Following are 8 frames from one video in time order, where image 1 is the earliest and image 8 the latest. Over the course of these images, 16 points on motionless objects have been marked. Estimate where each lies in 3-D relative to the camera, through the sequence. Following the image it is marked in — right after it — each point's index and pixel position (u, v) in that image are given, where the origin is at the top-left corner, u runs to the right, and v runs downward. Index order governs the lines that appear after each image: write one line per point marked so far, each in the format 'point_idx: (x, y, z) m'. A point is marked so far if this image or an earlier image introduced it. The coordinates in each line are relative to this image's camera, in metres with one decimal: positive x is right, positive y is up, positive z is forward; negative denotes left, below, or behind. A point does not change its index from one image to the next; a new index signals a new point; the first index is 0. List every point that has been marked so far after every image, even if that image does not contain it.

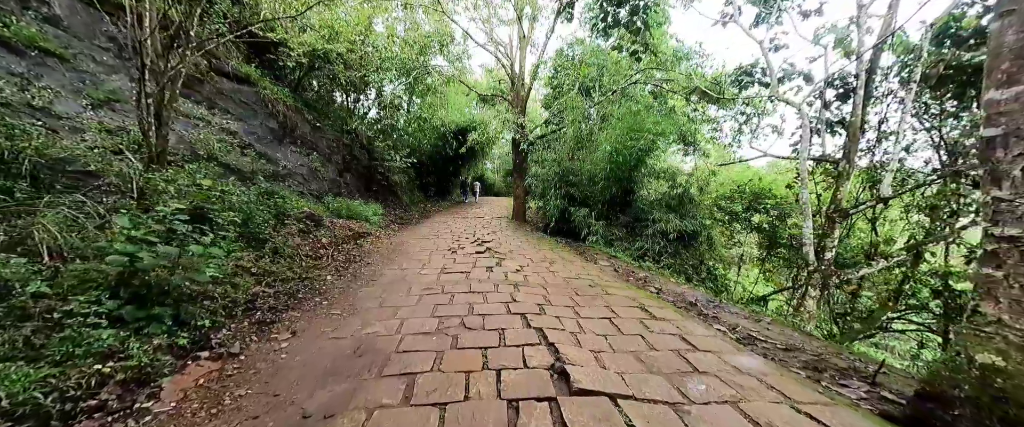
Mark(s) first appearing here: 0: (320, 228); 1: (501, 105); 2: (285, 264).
0: (-2.7, -0.2, +4.4) m
1: (-0.3, +3.1, +8.8) m
2: (-2.1, -0.5, +2.9) m
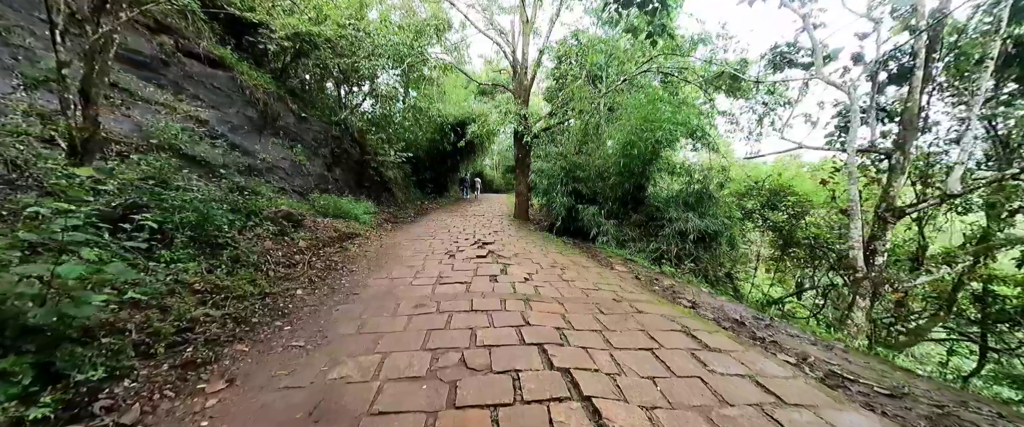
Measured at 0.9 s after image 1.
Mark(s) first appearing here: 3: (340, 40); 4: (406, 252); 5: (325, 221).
0: (-2.7, -0.2, +3.9) m
1: (-0.3, +3.2, +8.3) m
2: (-2.1, -0.5, +2.4) m
3: (-3.4, +3.4, +6.1) m
4: (-1.4, -0.5, +4.1) m
5: (-2.9, -0.1, +4.7) m
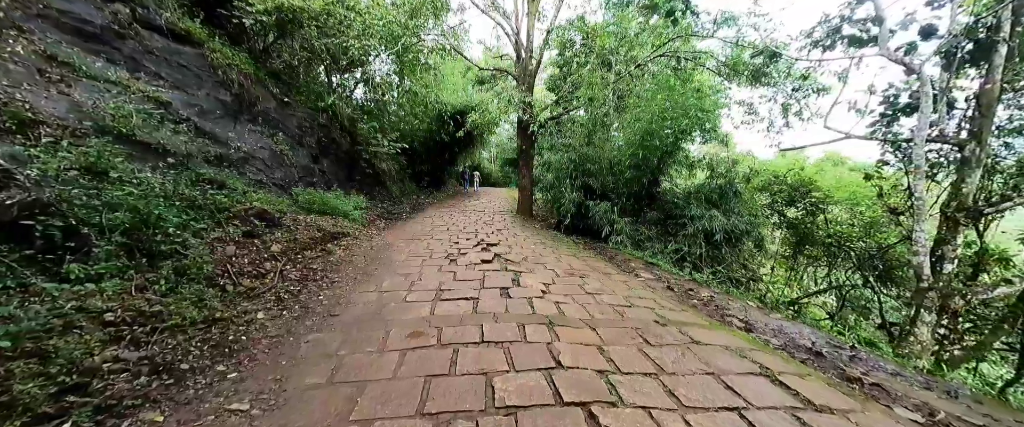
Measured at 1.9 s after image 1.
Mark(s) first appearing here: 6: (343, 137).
0: (-2.5, -0.2, +3.3) m
1: (-0.2, +3.3, +7.7) m
2: (-1.9, -0.5, +1.8) m
3: (-3.3, +3.5, +5.4) m
4: (-1.3, -0.5, +3.5) m
5: (-2.8, -0.1, +4.2) m
6: (-3.7, +1.7, +6.8) m
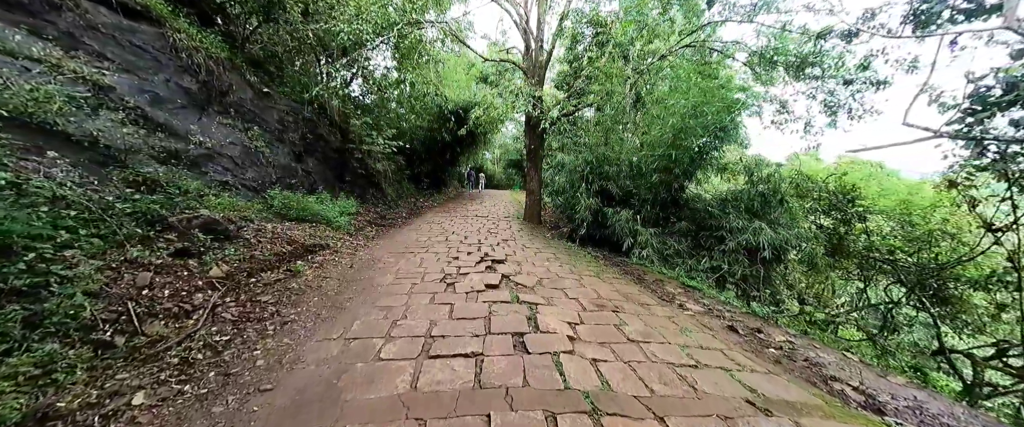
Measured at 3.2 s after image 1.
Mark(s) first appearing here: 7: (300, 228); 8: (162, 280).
0: (-2.4, -0.3, +2.6) m
1: (0.0, +3.1, +7.1) m
2: (-1.8, -0.6, +1.2) m
3: (-3.1, +3.4, +4.8) m
4: (-1.2, -0.6, +2.9) m
5: (-2.7, -0.2, +3.5) m
6: (-3.6, +1.6, +6.1) m
7: (-2.7, -0.2, +3.8) m
8: (-2.2, -0.4, +1.9) m
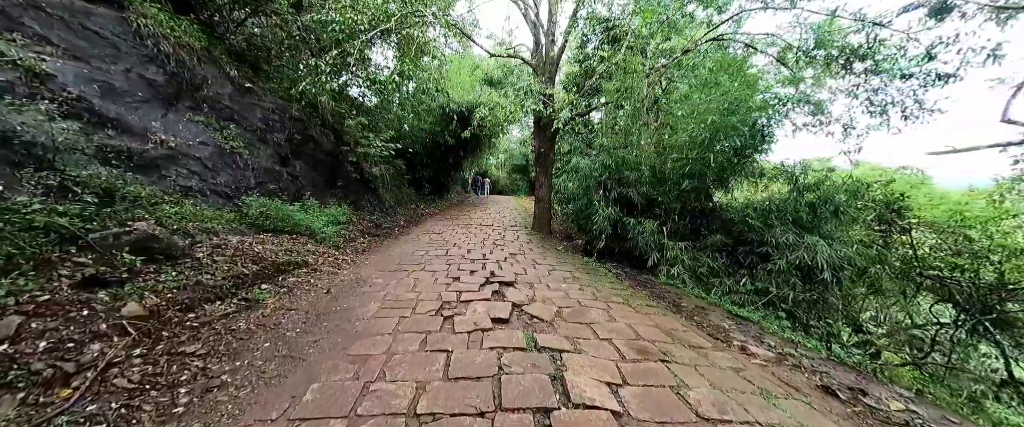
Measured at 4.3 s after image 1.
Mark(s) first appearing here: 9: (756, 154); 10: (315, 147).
0: (-2.3, -0.3, +2.1) m
1: (+0.2, +3.0, +6.5) m
2: (-1.8, -0.6, +0.6) m
3: (-3.0, +3.3, +4.3) m
4: (-1.1, -0.7, +2.3) m
5: (-2.6, -0.3, +3.0) m
6: (-3.4, +1.4, +5.6) m
7: (-2.6, -0.3, +3.3) m
8: (-2.1, -0.5, +1.4) m
9: (+2.9, +0.7, +3.8) m
10: (-3.4, +1.2, +5.4) m
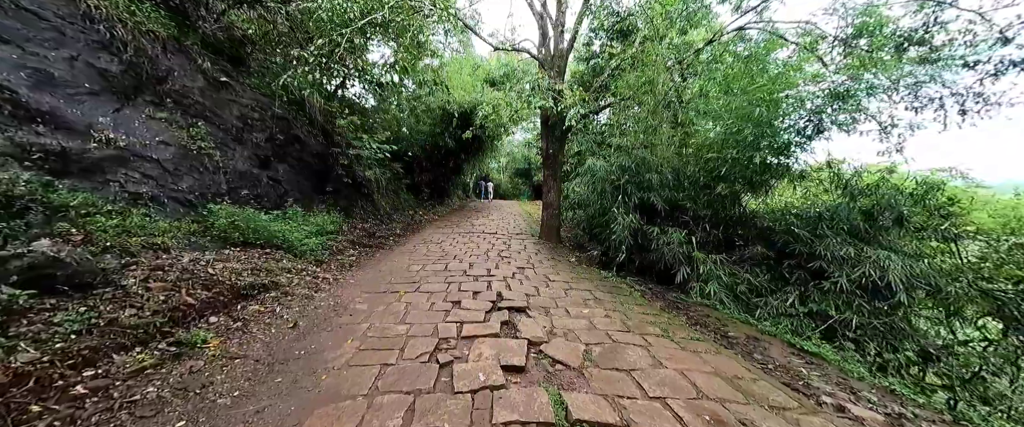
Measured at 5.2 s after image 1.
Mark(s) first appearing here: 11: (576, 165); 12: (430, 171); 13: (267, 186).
0: (-2.2, -0.4, +1.6) m
1: (+0.3, +2.8, +6.1) m
2: (-1.7, -0.7, +0.1) m
3: (-2.9, +3.1, +3.9) m
4: (-1.0, -0.8, +1.8) m
5: (-2.5, -0.4, +2.5) m
6: (-3.4, +1.3, +5.2) m
7: (-2.5, -0.4, +2.8) m
8: (-2.0, -0.6, +0.9) m
9: (+3.0, +0.6, +3.3) m
10: (-3.3, +1.0, +4.9) m
11: (+1.3, +1.0, +6.1) m
12: (-2.5, +1.3, +9.2) m
13: (-3.3, +0.4, +4.1) m
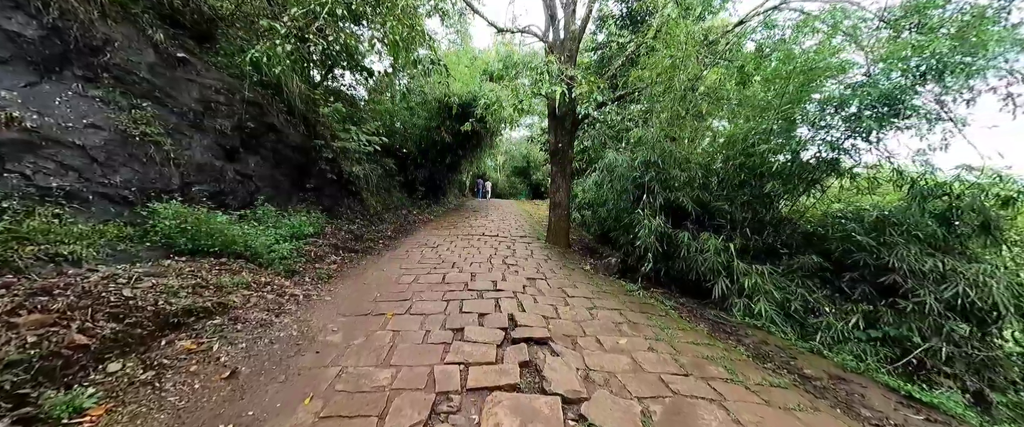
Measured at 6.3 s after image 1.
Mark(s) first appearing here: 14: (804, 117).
0: (-2.1, -0.4, +1.0) m
1: (+0.3, +2.8, +5.5) m
2: (-1.5, -0.7, -0.5) m
3: (-2.8, +3.1, +3.3) m
4: (-0.9, -0.8, +1.2) m
5: (-2.4, -0.4, +1.9) m
6: (-3.3, +1.3, +4.6) m
7: (-2.4, -0.4, +2.2) m
8: (-1.8, -0.6, +0.3) m
9: (+3.1, +0.6, +2.8) m
10: (-3.3, +1.0, +4.3) m
11: (+1.3, +1.0, +5.6) m
12: (-2.5, +1.3, +8.6) m
13: (-3.2, +0.4, +3.5) m
14: (+2.8, +0.9, +2.9) m
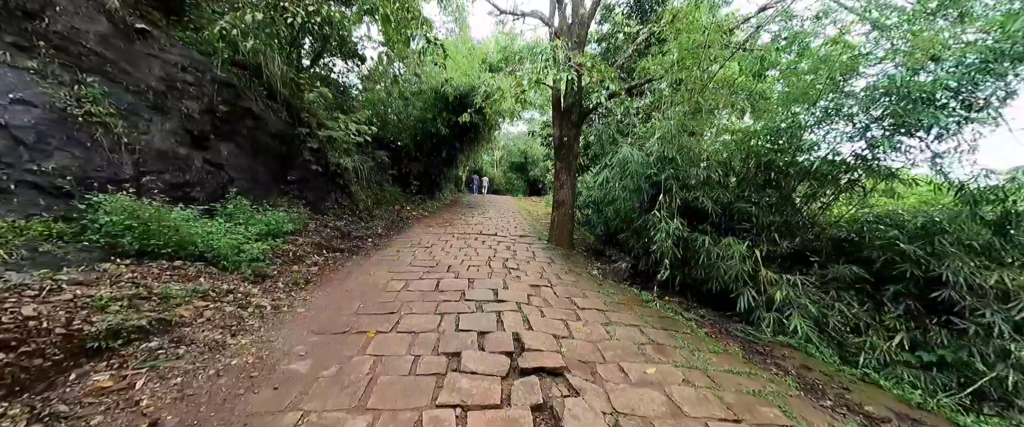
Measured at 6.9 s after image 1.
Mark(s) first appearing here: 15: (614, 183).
0: (-2.1, -0.4, +0.7) m
1: (+0.4, +2.8, +5.1) m
2: (-1.4, -0.7, -0.8) m
3: (-2.7, +3.2, +2.8) m
4: (-0.8, -0.8, +0.9) m
5: (-2.3, -0.4, +1.5) m
6: (-3.2, +1.4, +4.2) m
7: (-2.3, -0.4, +1.8) m
8: (-1.8, -0.6, -0.1) m
9: (+3.1, +0.6, +2.5) m
10: (-3.2, +1.1, +3.9) m
11: (+1.4, +1.0, +5.3) m
12: (-2.5, +1.4, +8.2) m
13: (-3.1, +0.4, +3.1) m
14: (+2.8, +0.9, +2.6) m
15: (+1.3, +0.4, +3.8) m
